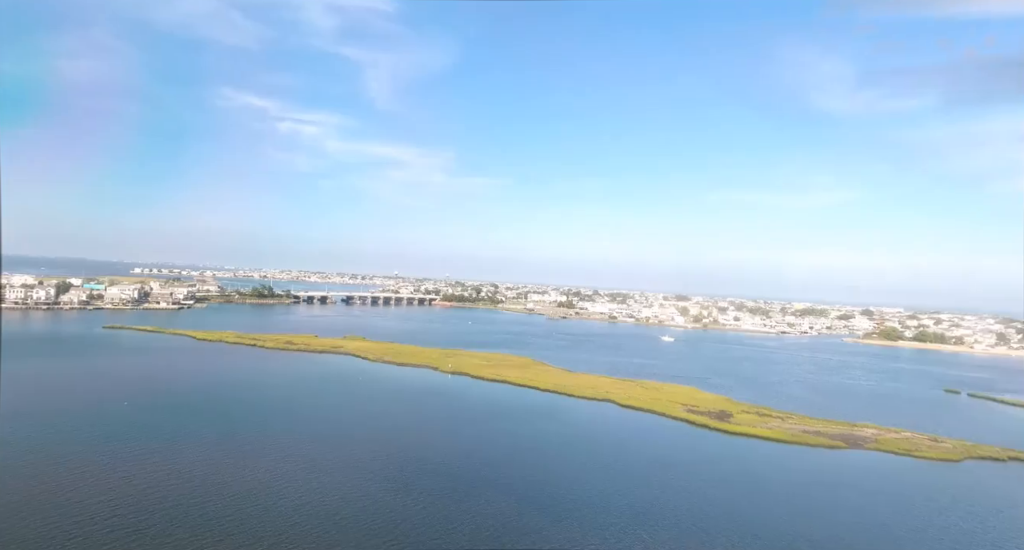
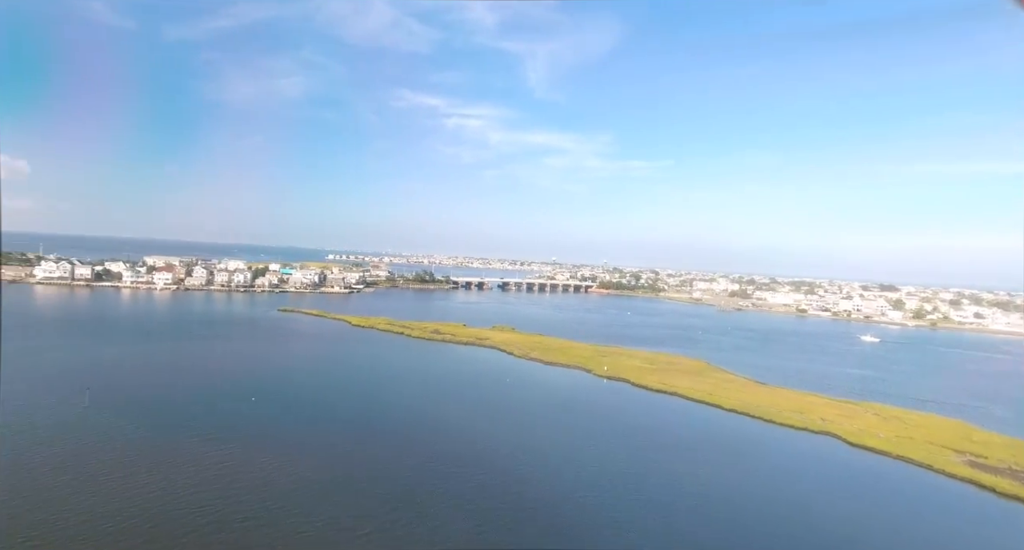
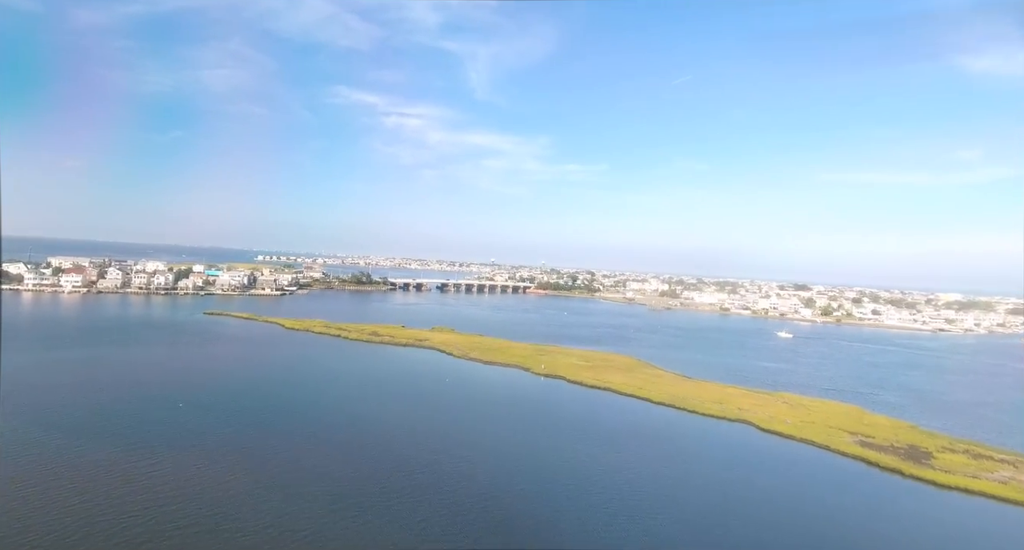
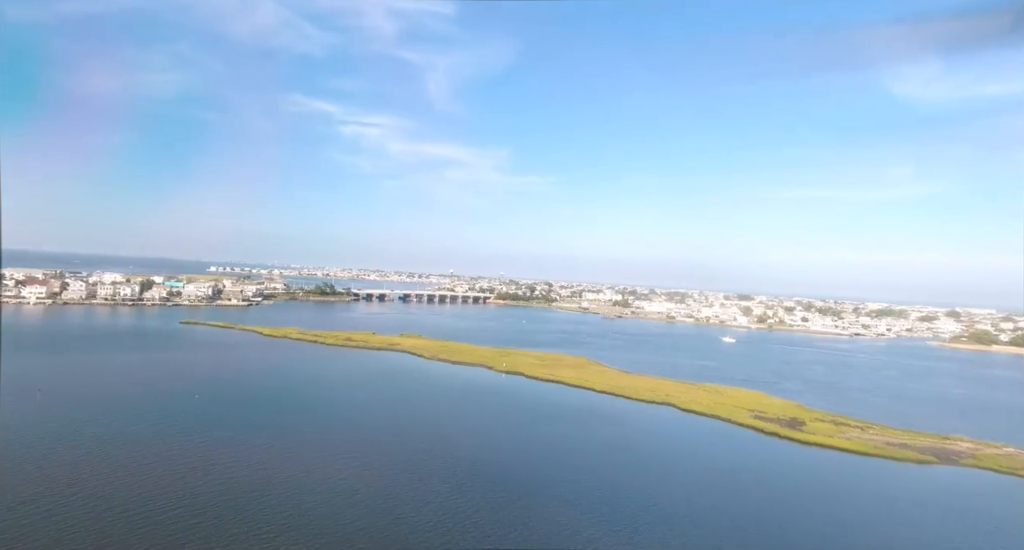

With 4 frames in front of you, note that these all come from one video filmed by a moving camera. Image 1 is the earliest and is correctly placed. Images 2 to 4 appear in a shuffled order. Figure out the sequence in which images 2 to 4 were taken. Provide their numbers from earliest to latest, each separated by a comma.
4, 3, 2
